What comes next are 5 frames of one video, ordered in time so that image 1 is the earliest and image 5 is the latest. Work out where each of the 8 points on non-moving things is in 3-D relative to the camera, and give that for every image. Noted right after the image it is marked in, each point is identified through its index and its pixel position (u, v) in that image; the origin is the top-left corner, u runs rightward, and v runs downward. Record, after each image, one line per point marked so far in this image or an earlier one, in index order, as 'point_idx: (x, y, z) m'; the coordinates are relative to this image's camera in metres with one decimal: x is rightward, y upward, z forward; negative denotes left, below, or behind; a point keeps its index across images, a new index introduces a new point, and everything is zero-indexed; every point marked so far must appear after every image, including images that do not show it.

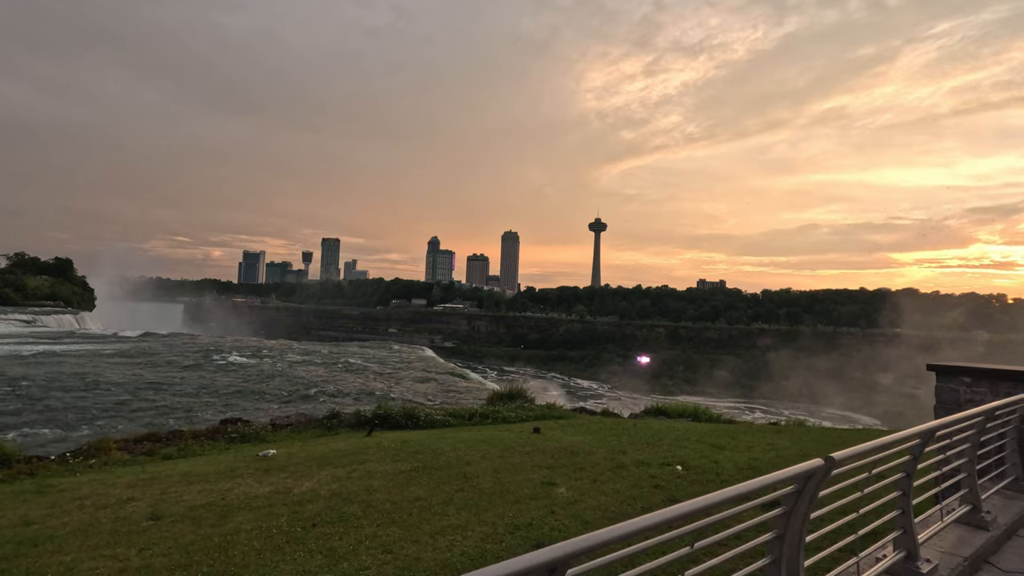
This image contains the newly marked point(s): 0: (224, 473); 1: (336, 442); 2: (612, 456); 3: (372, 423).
0: (-4.1, -2.6, +7.7) m
1: (-3.4, -3.0, +10.5) m
2: (+1.6, -2.7, +8.6) m
3: (-3.3, -3.2, +12.8) m
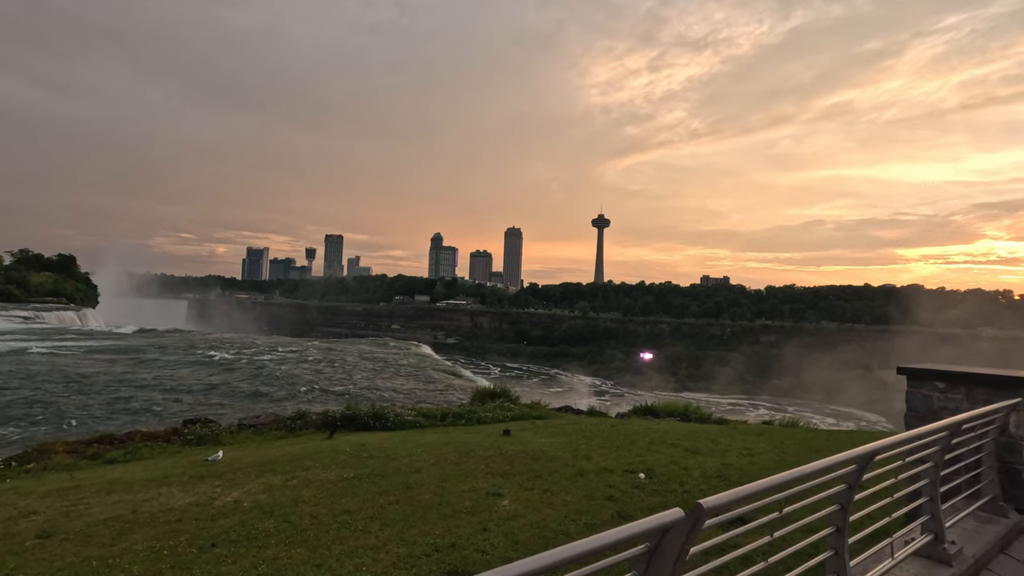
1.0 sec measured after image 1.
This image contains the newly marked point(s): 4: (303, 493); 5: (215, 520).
0: (-4.7, -2.5, +7.2) m
1: (-4.0, -2.9, +10.0) m
2: (+0.9, -2.6, +8.1) m
3: (-3.9, -3.1, +12.3) m
4: (-2.5, -2.4, +6.4) m
5: (-3.0, -2.3, +5.5) m
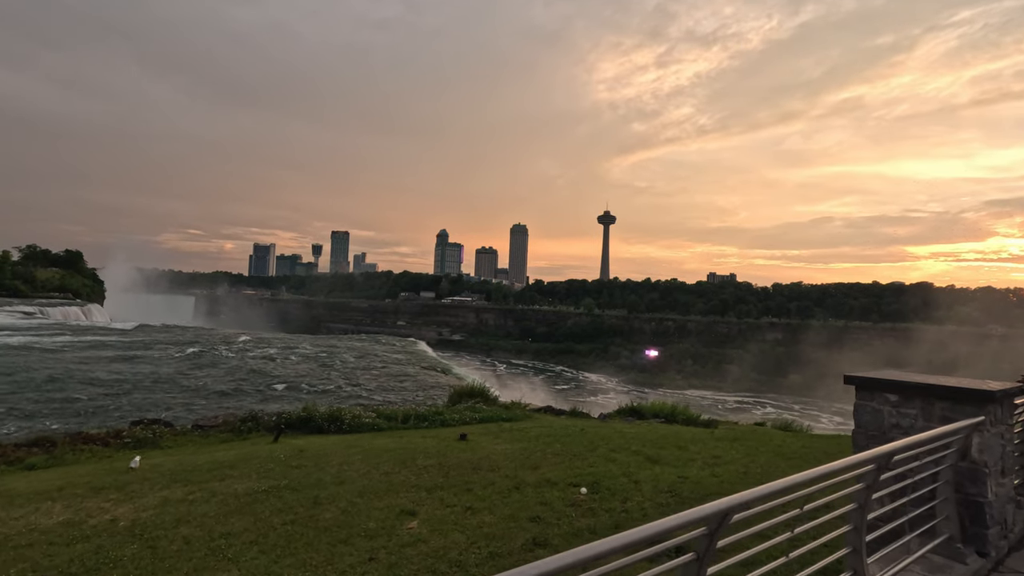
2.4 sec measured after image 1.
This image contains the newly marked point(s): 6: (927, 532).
0: (-5.6, -2.4, +6.5) m
1: (-4.9, -2.8, +9.3) m
2: (+0.1, -2.5, +7.4) m
3: (-4.7, -3.0, +11.6) m
4: (-3.3, -2.3, +5.8) m
5: (-3.9, -2.3, +4.8) m
6: (+2.6, -1.5, +3.4) m
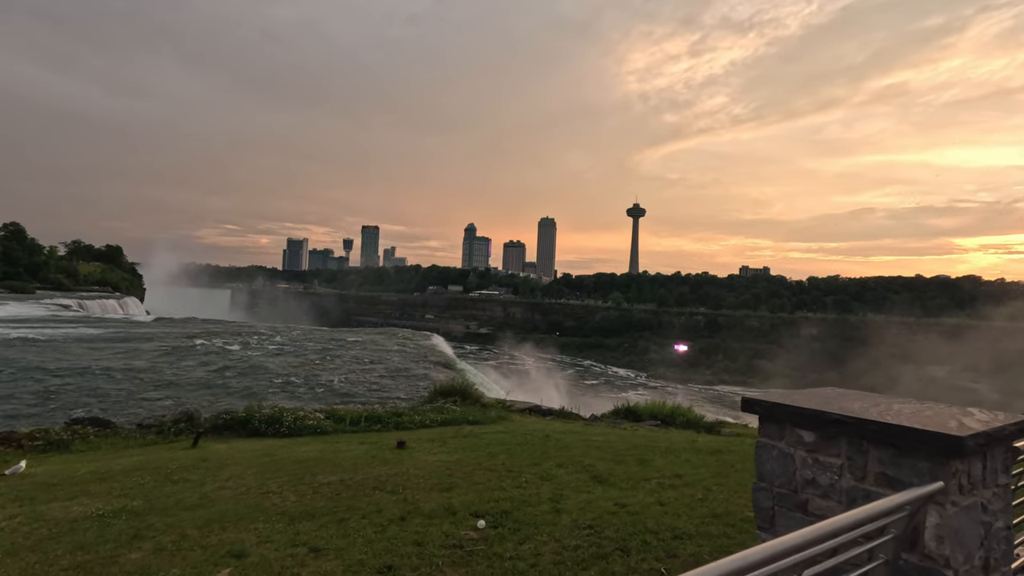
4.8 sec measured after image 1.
0: (-6.7, -2.3, +5.6) m
1: (-5.9, -2.6, +8.4) m
2: (-1.0, -2.4, +6.2) m
3: (-5.6, -2.8, +10.7) m
4: (-4.5, -2.2, +4.7) m
5: (-5.1, -2.1, +3.8) m
6: (+1.3, -1.4, +2.1) m
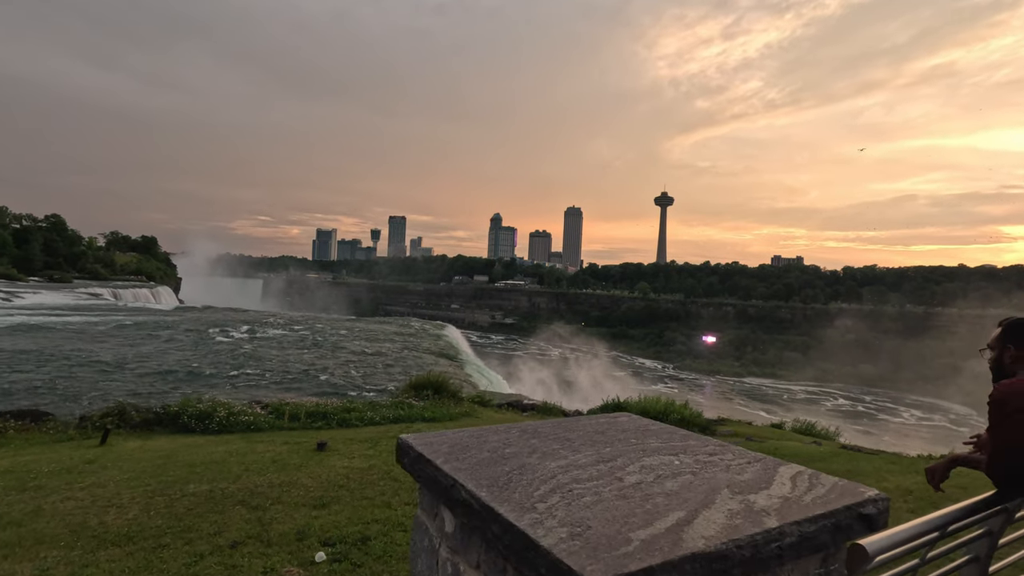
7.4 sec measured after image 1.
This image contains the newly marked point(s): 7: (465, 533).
0: (-7.9, -2.1, +5.0) m
1: (-6.9, -2.4, +7.7) m
2: (-2.2, -2.2, +5.2) m
3: (-6.5, -2.5, +10.0) m
4: (-5.8, -2.0, +4.0) m
5: (-6.4, -2.0, +3.1) m
6: (-0.1, -1.3, +1.0) m
7: (-0.1, -0.5, +1.2) m
